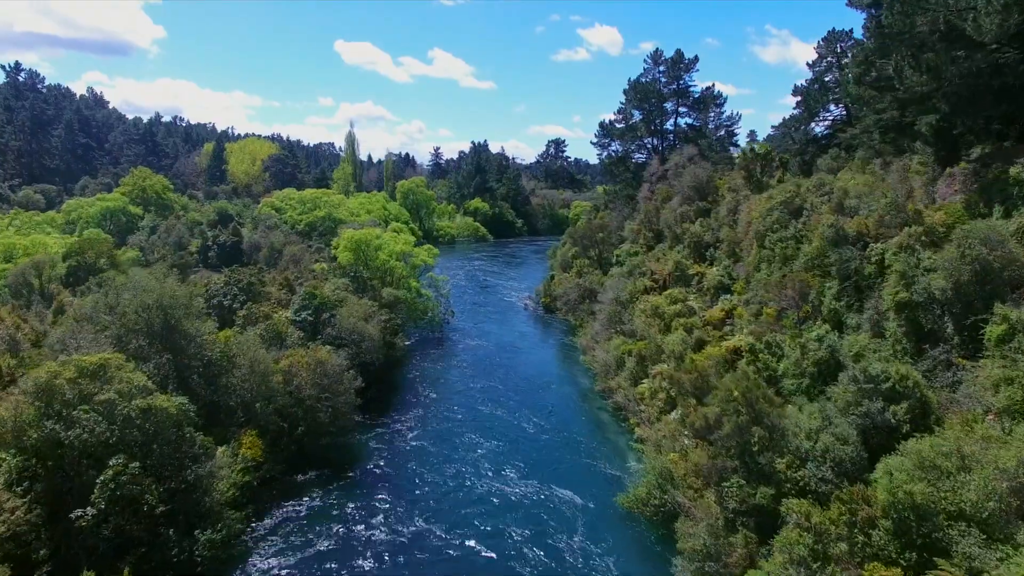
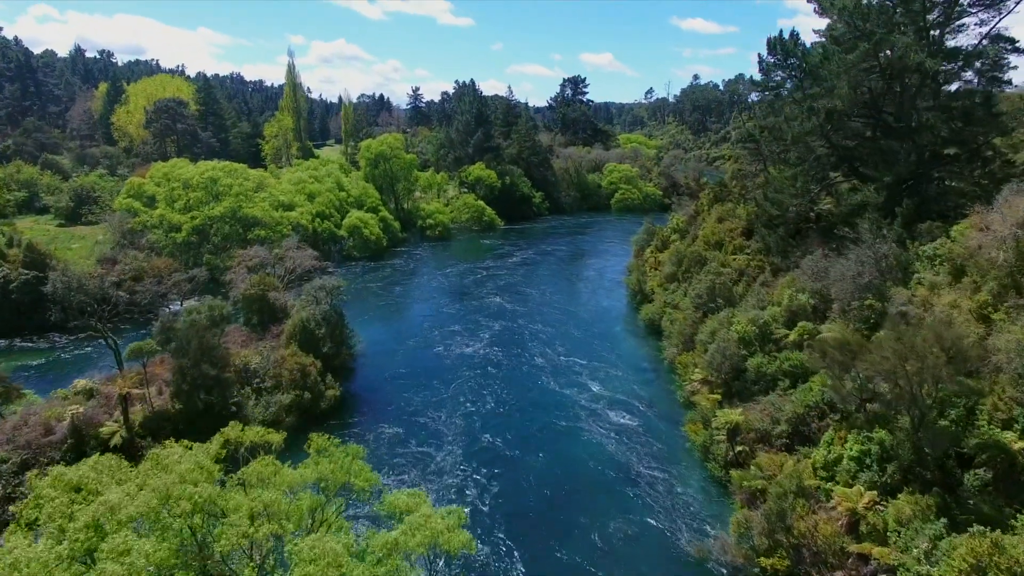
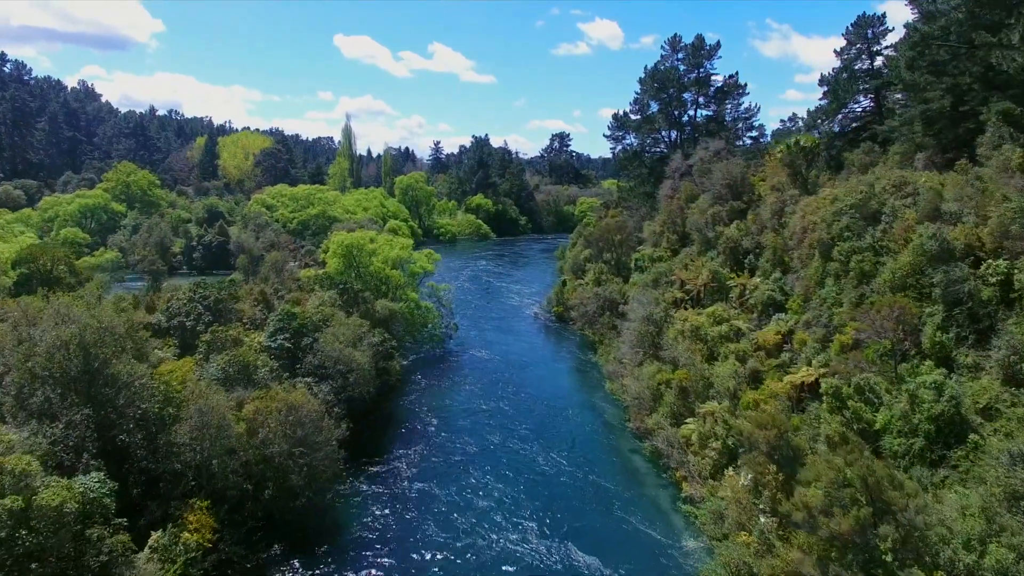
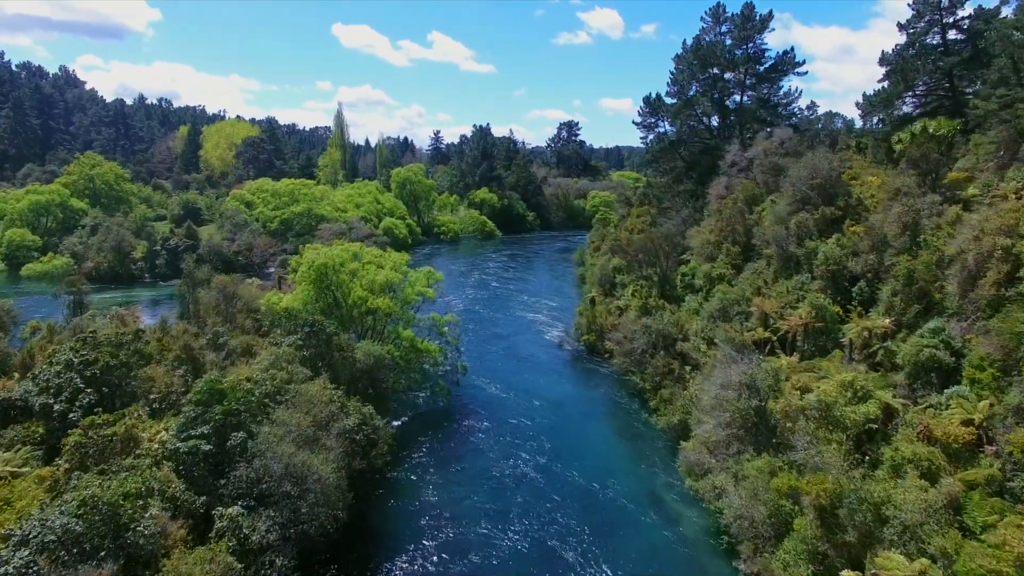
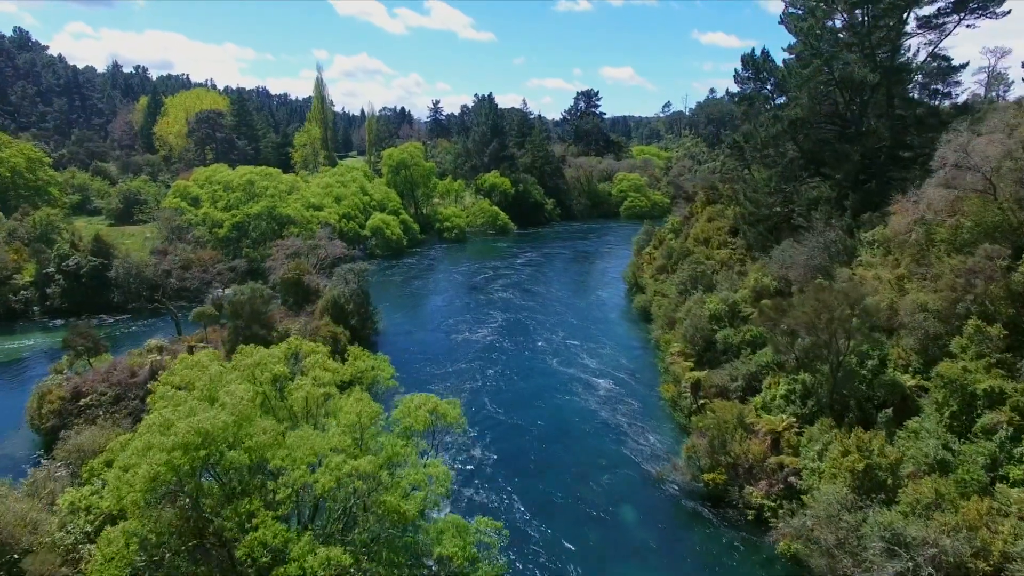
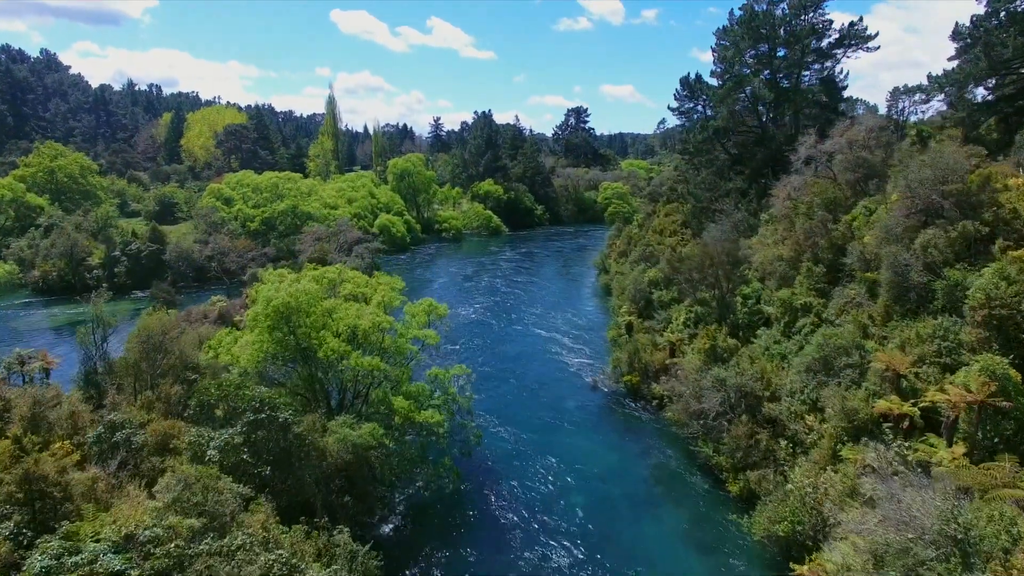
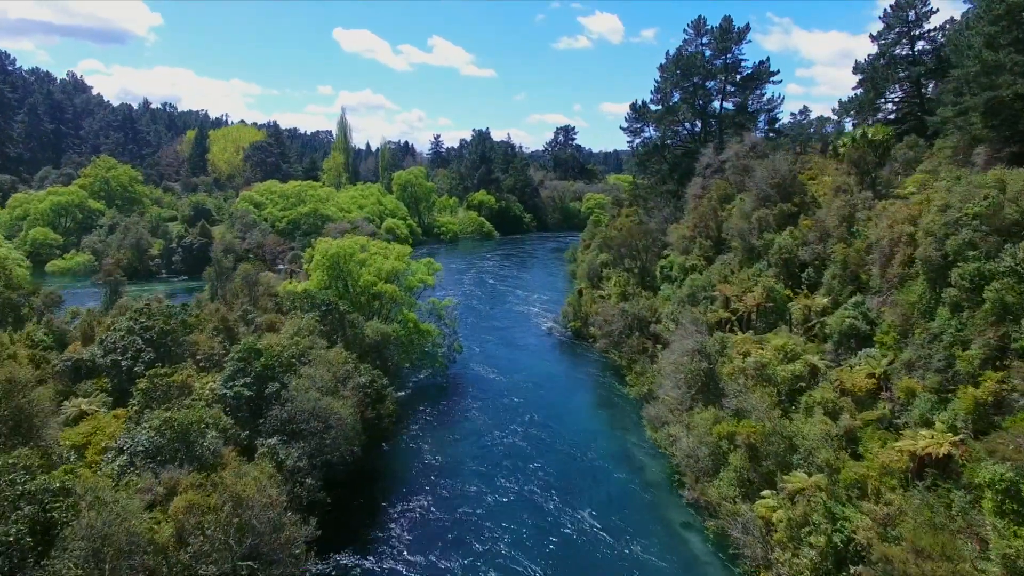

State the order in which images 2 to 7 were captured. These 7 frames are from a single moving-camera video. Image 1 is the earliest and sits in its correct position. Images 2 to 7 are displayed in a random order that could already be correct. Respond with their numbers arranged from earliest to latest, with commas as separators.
3, 7, 4, 6, 5, 2
